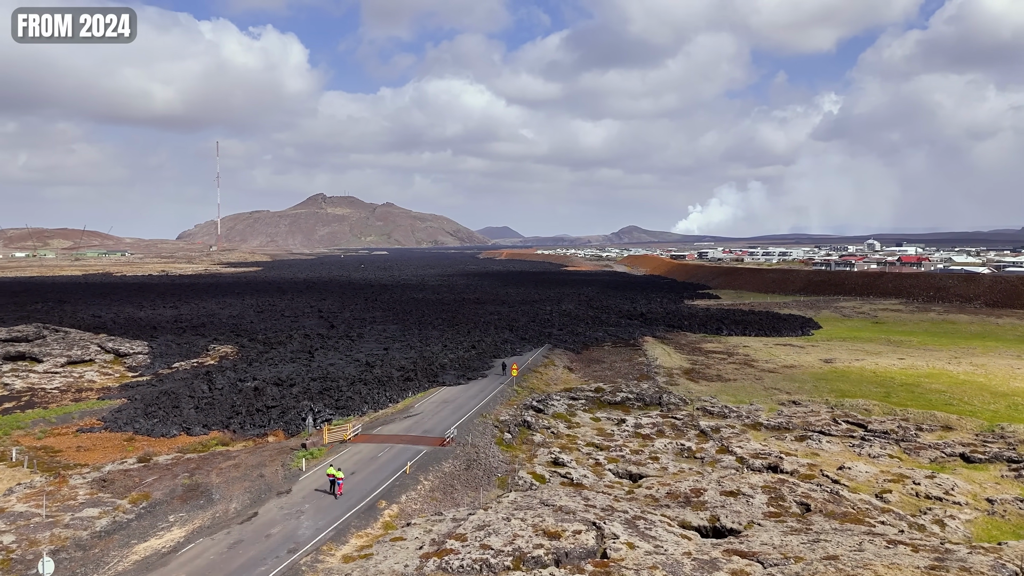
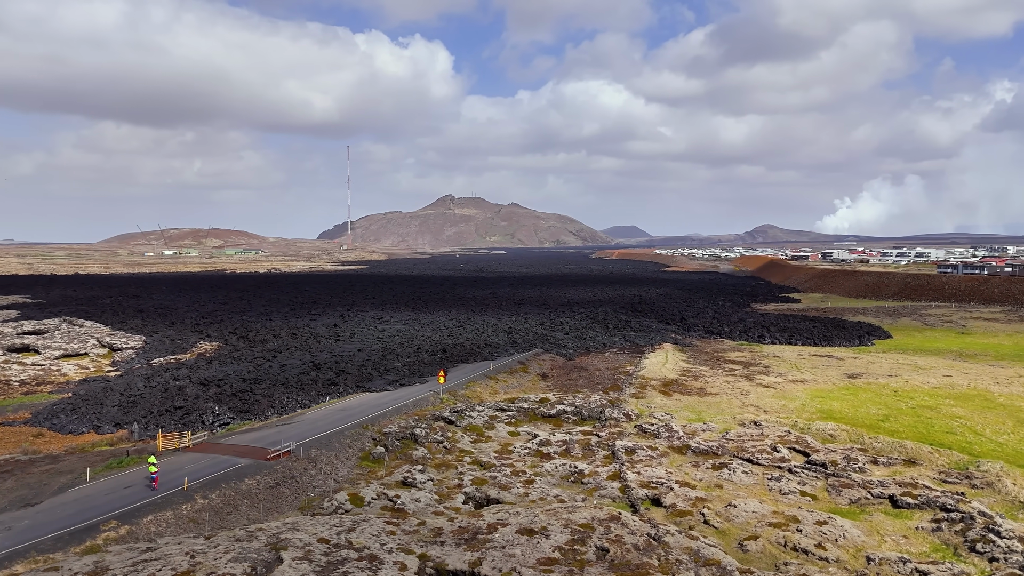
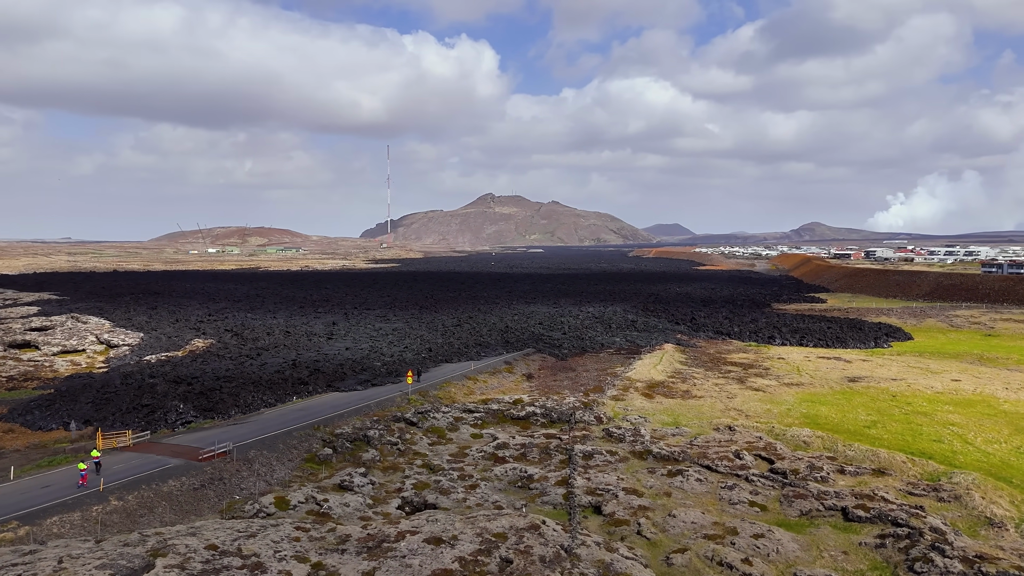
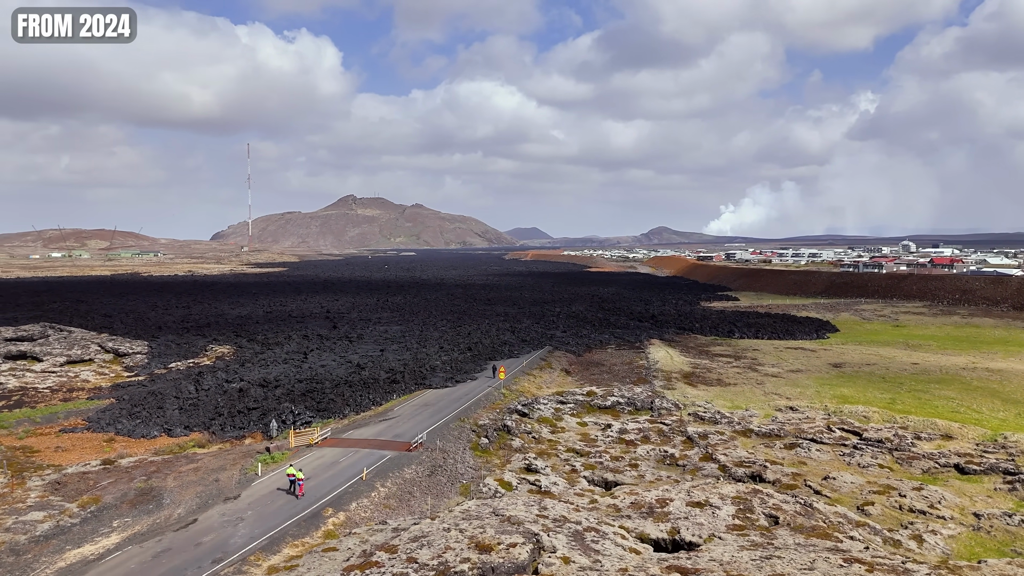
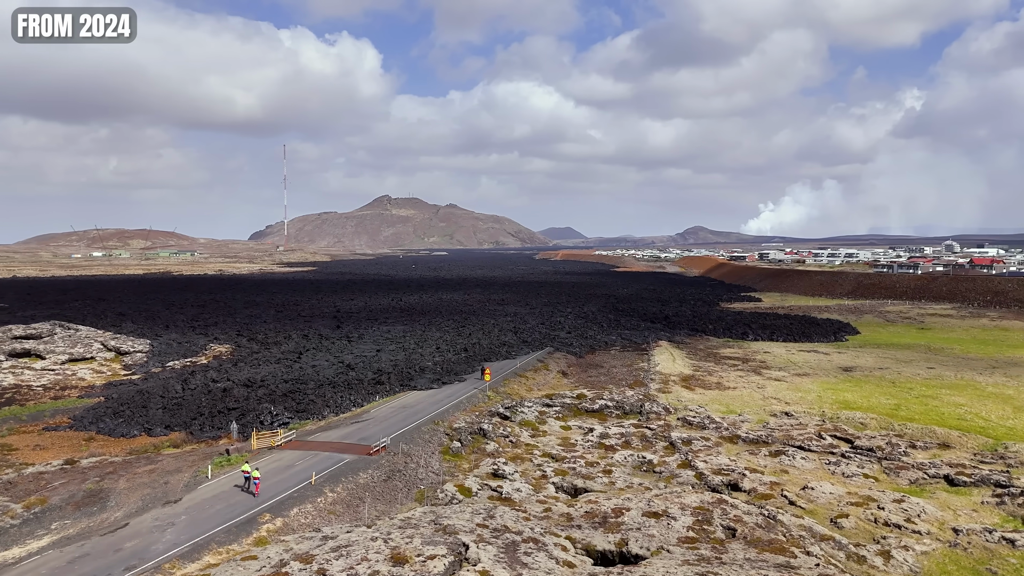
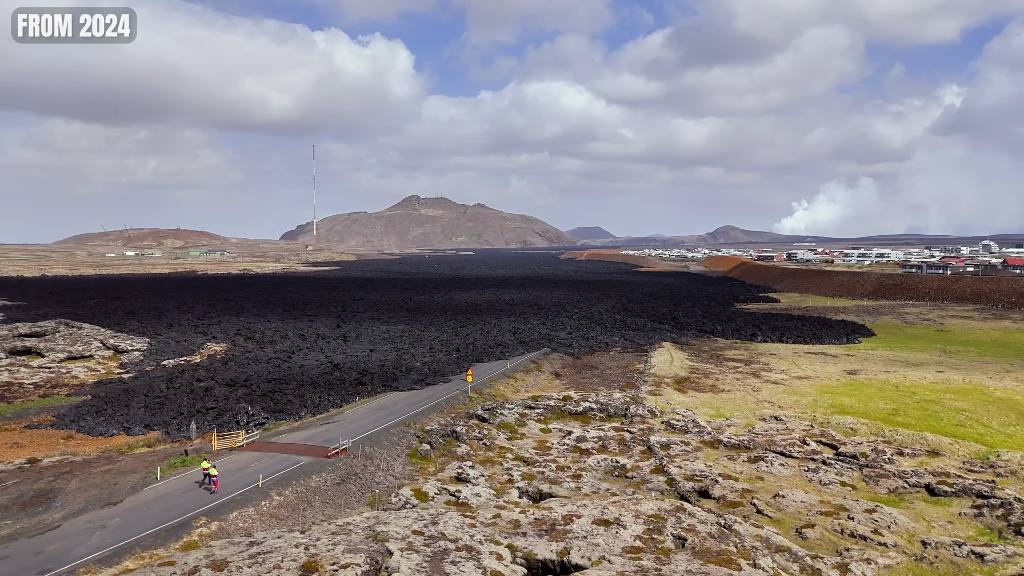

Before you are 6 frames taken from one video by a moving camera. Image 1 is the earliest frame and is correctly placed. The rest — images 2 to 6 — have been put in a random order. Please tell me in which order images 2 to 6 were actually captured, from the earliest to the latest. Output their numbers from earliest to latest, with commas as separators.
4, 5, 6, 2, 3
